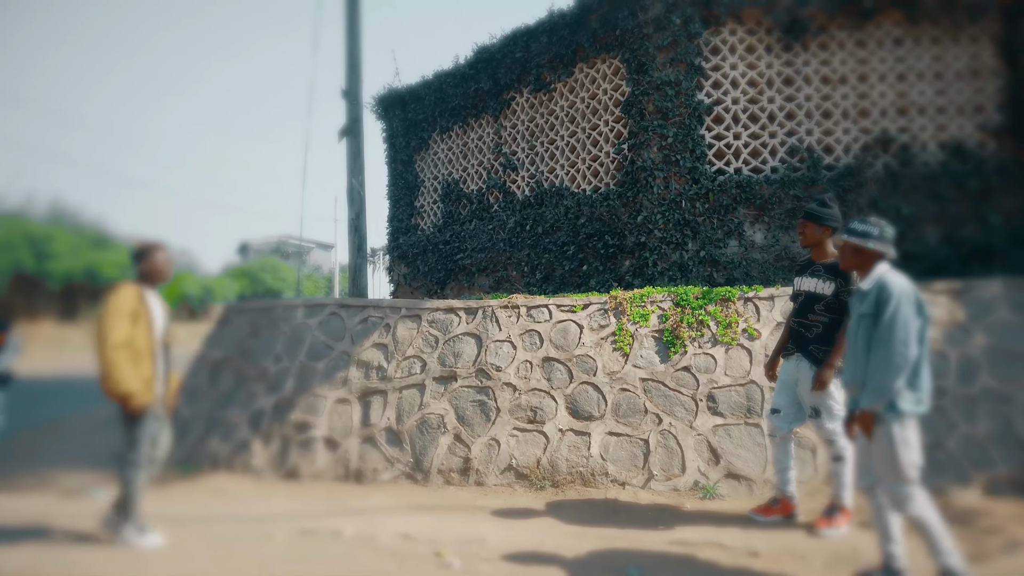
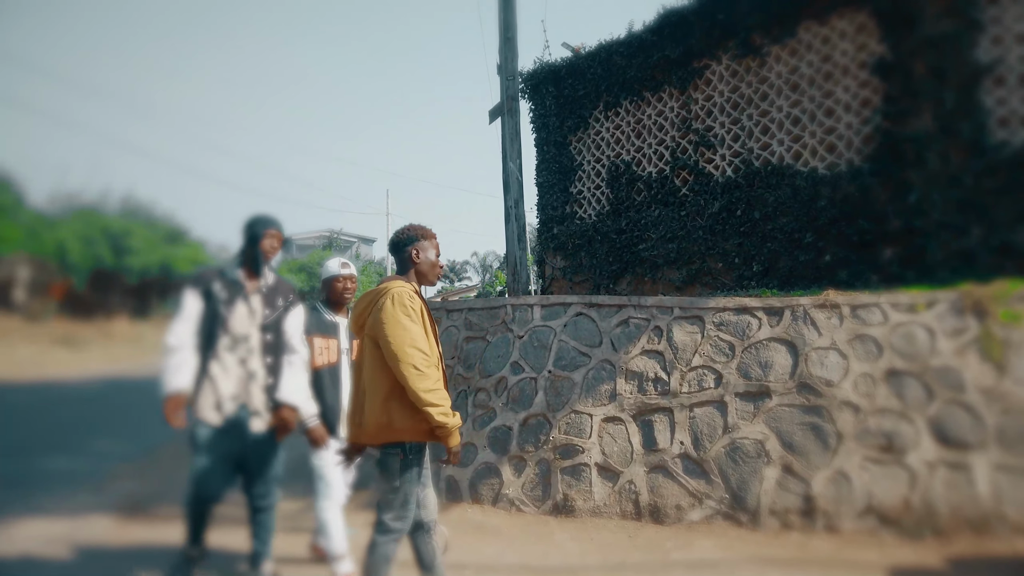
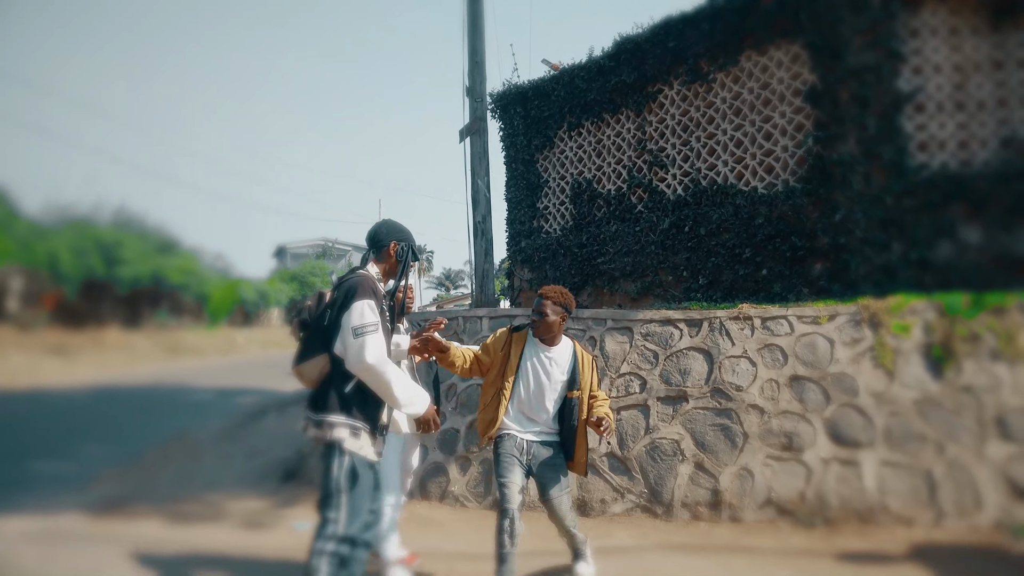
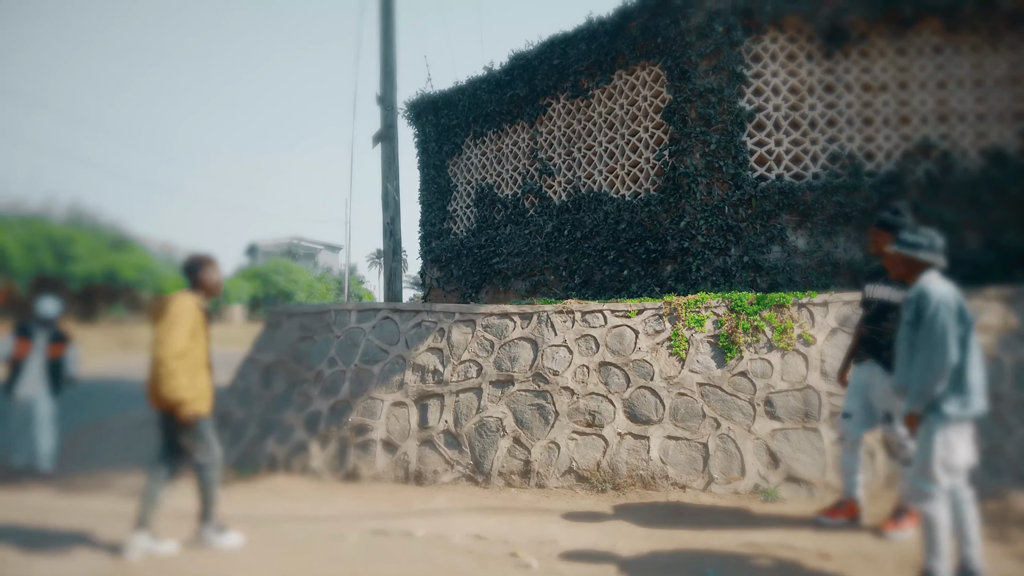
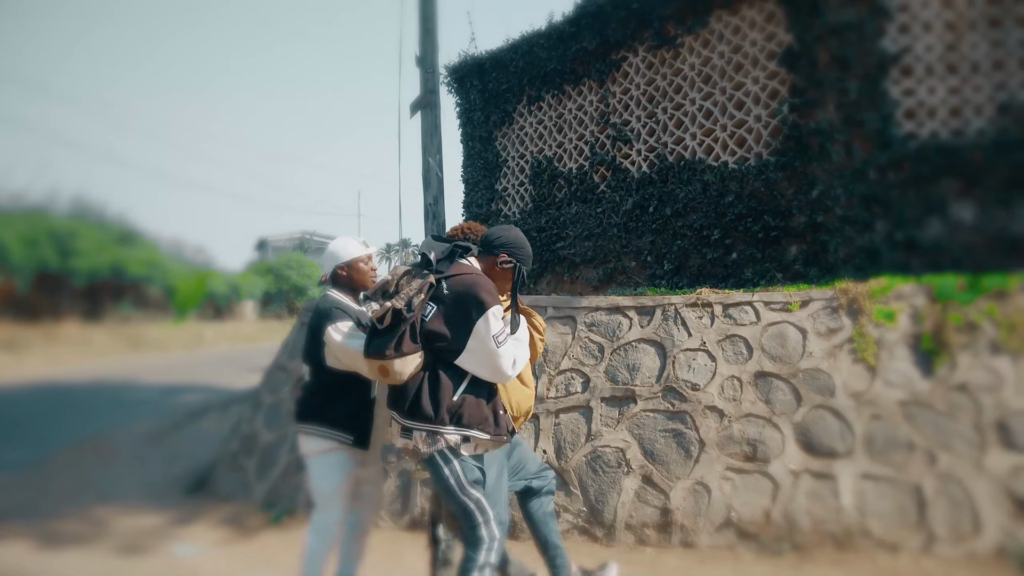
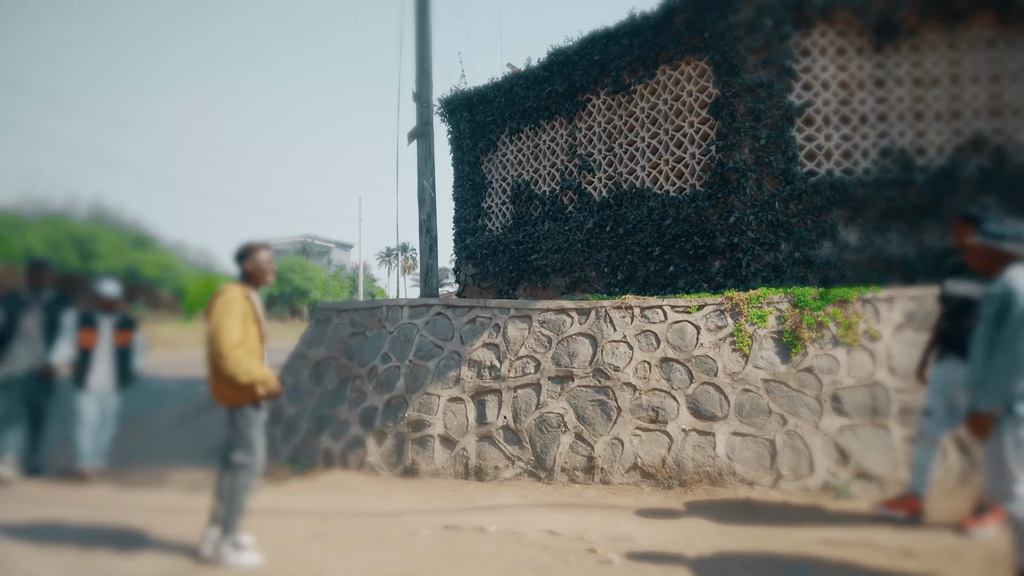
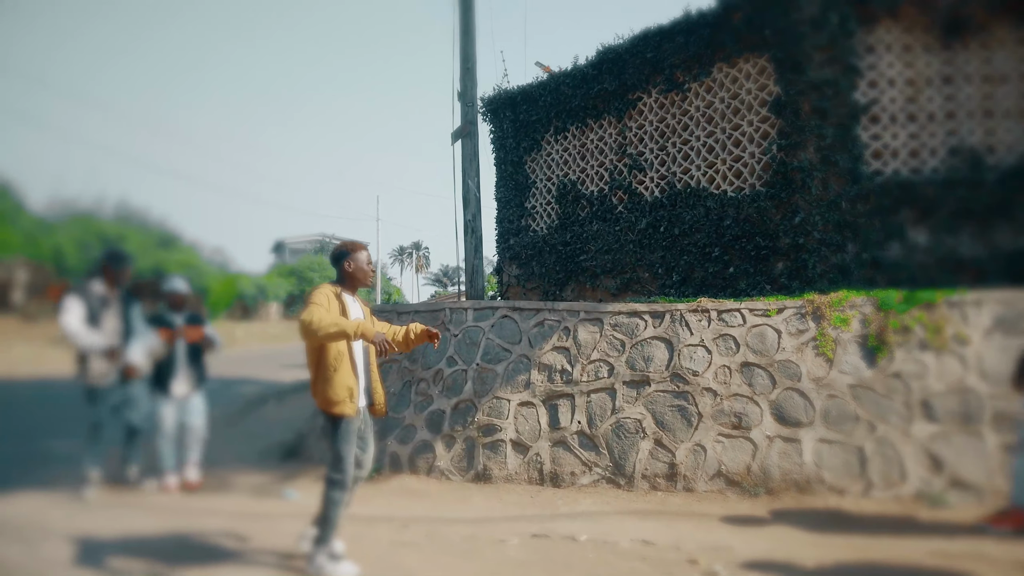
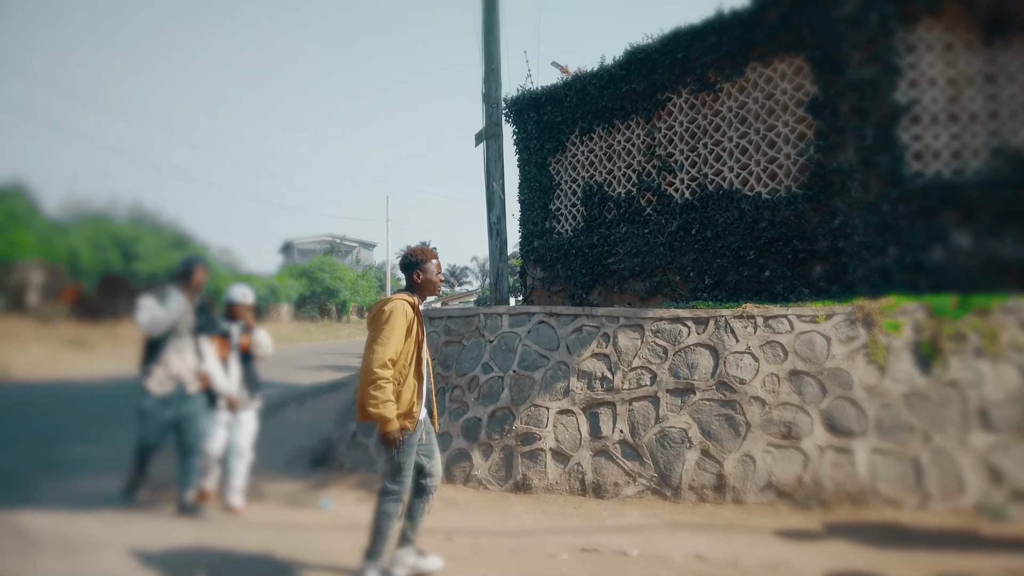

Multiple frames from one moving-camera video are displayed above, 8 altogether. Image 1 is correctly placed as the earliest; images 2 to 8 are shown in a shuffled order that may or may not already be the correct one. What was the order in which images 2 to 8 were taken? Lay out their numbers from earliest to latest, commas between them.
4, 6, 7, 8, 2, 3, 5
